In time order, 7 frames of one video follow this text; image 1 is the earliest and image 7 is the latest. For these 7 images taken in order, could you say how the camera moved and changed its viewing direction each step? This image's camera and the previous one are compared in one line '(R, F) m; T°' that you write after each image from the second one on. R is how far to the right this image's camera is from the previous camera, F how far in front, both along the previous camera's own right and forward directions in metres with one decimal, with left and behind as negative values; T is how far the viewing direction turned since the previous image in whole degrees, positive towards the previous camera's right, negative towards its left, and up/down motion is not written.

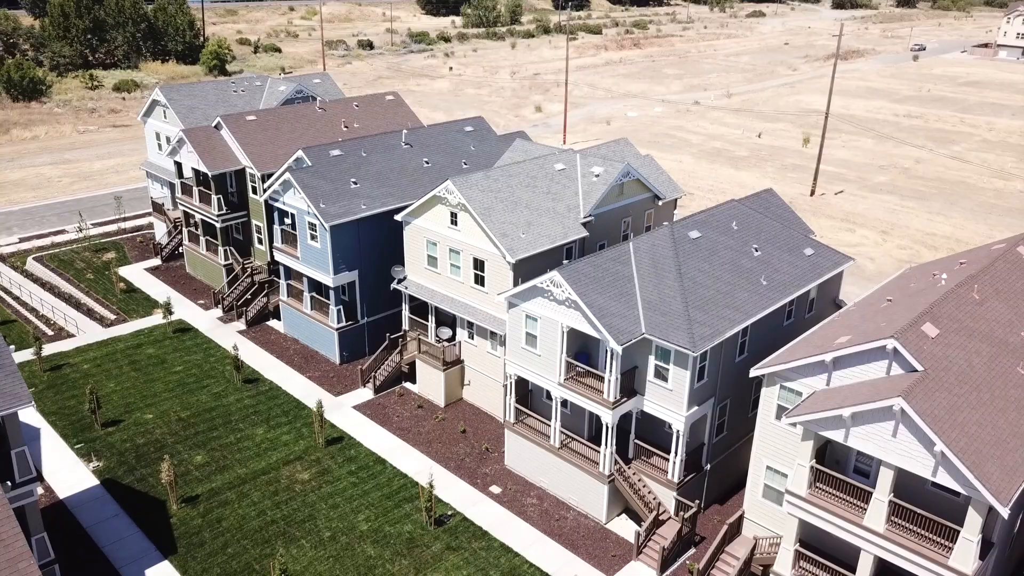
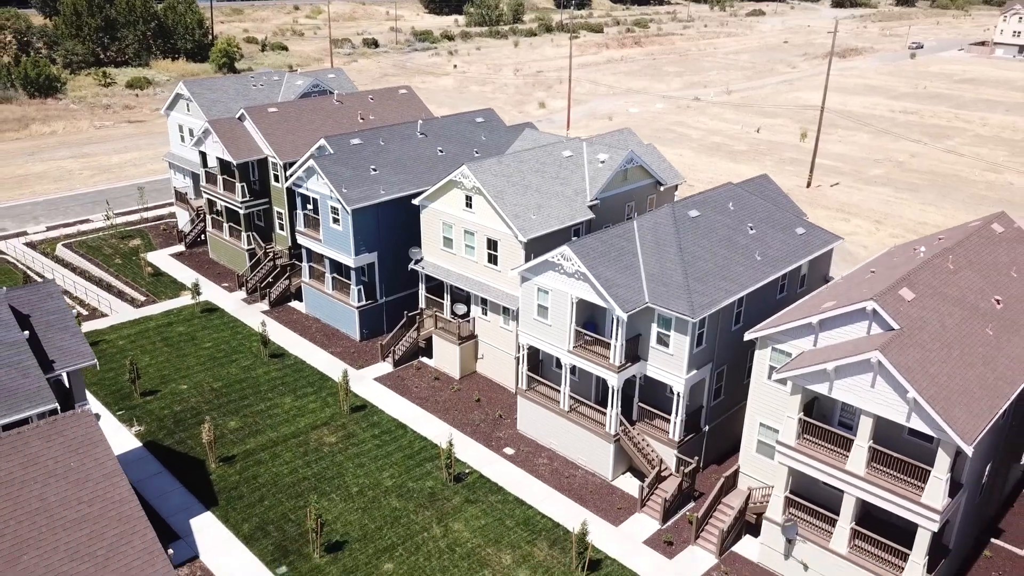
(-0.4, -1.9) m; 0°
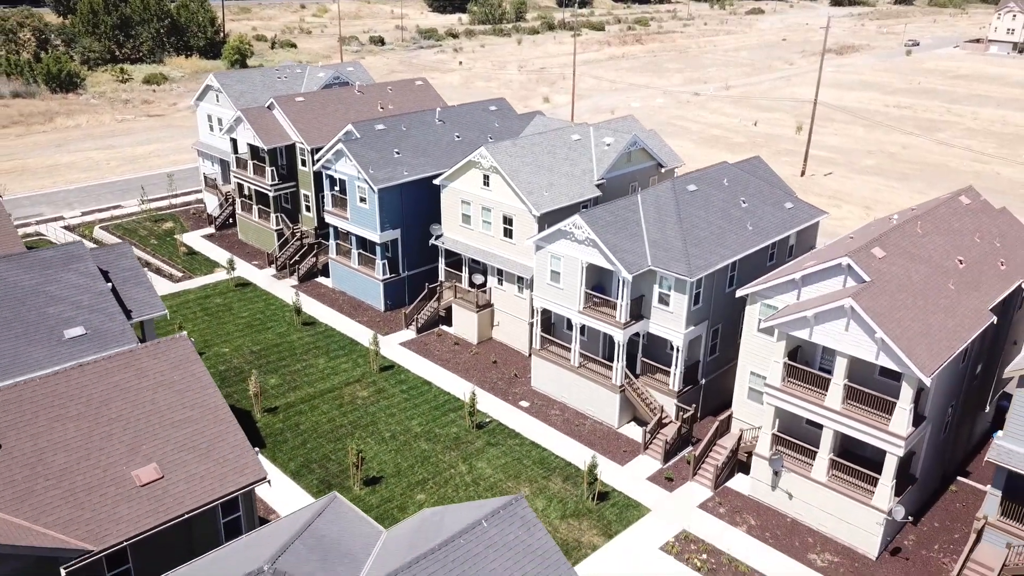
(-0.6, -2.8) m; 0°
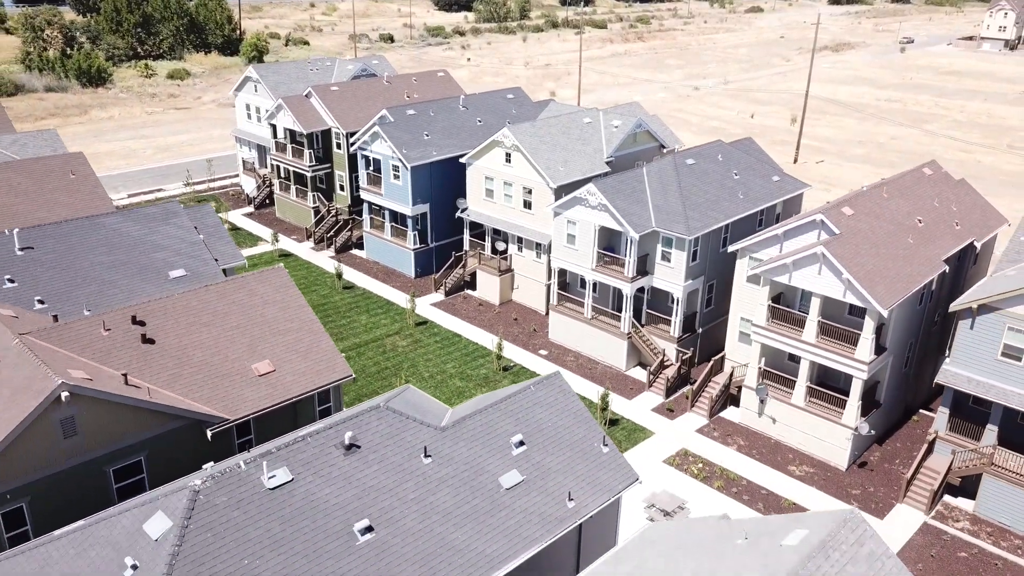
(-0.9, -4.2) m; 0°
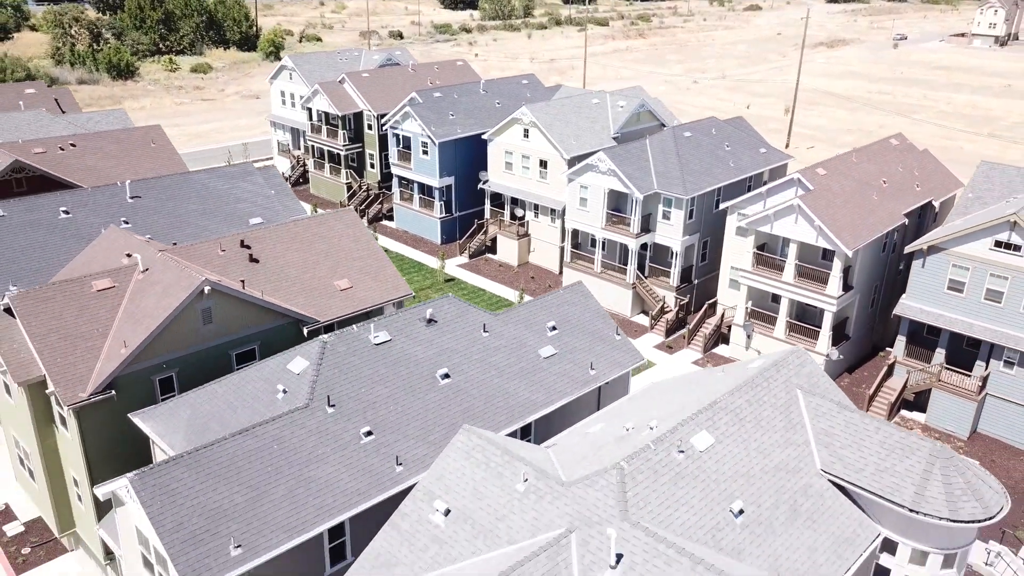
(-1.0, -4.7) m; 0°
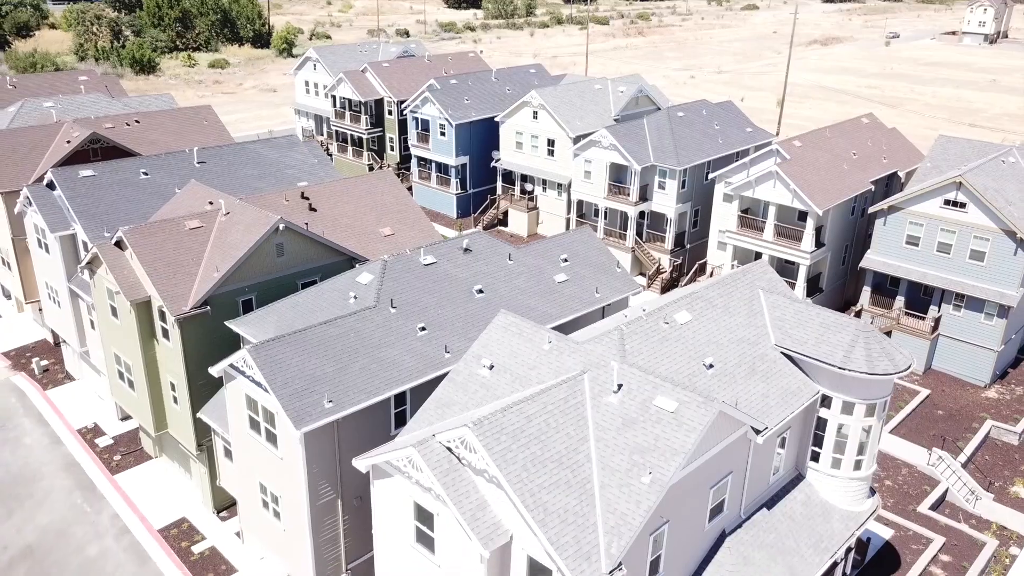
(-0.6, -4.4) m; 0°
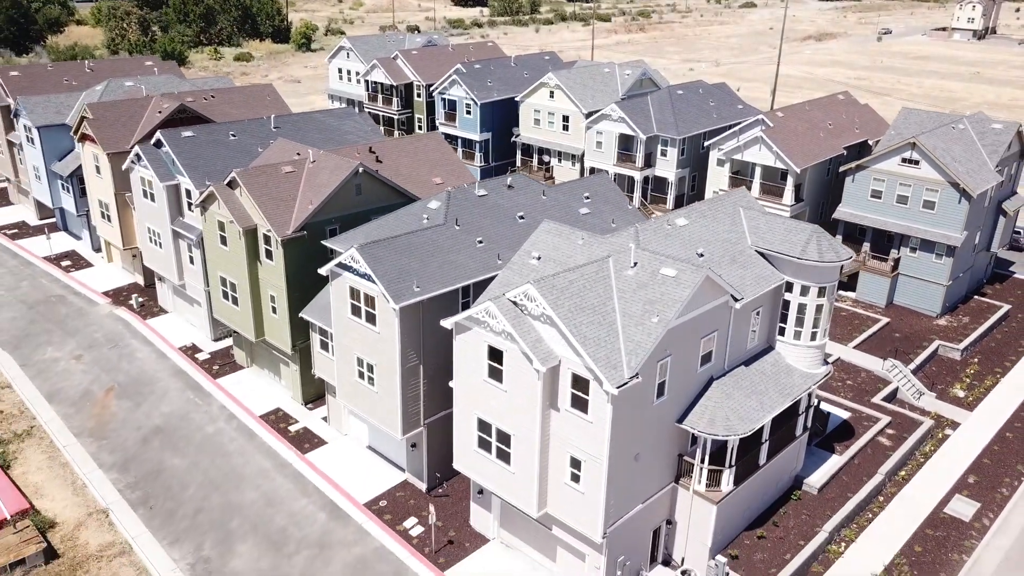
(-1.4, -6.1) m; 0°
